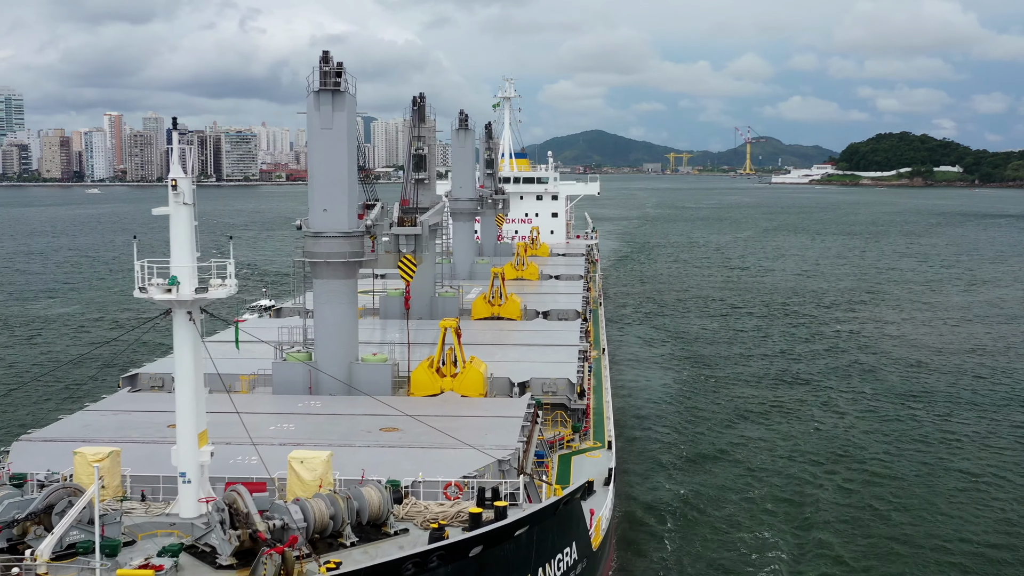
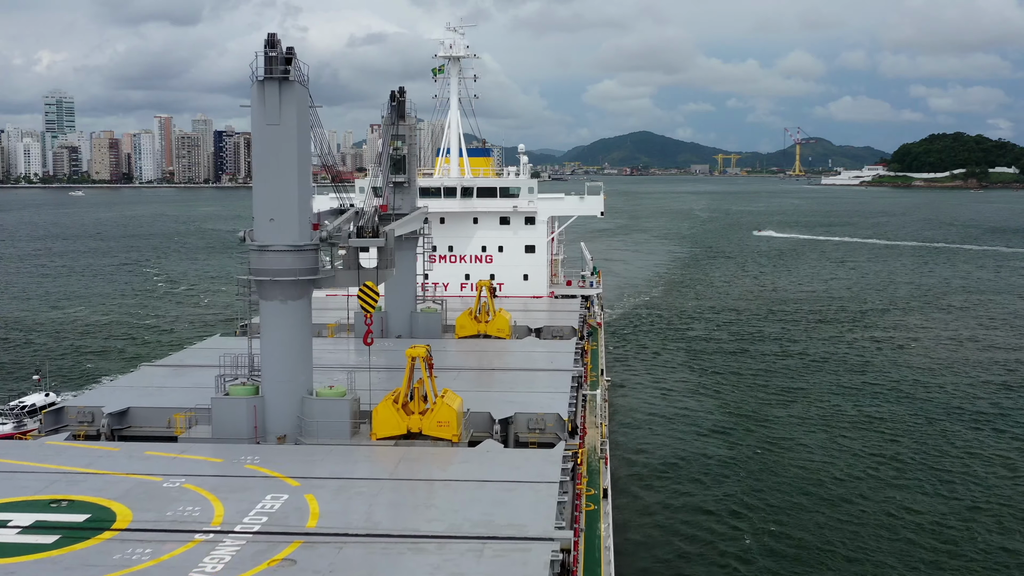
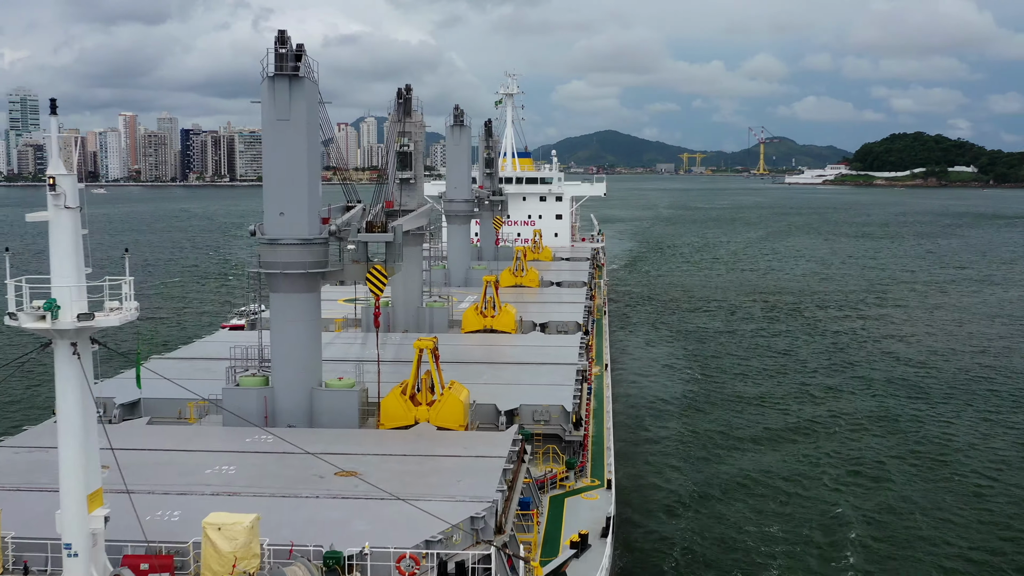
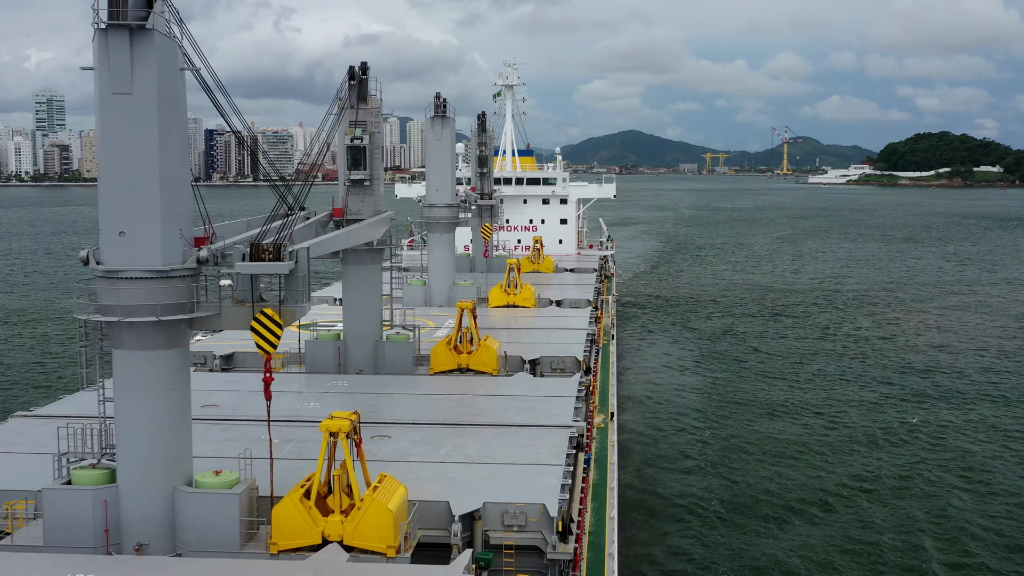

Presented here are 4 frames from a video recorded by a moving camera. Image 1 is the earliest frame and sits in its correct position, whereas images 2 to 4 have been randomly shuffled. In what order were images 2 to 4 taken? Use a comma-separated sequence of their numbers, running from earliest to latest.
3, 4, 2
